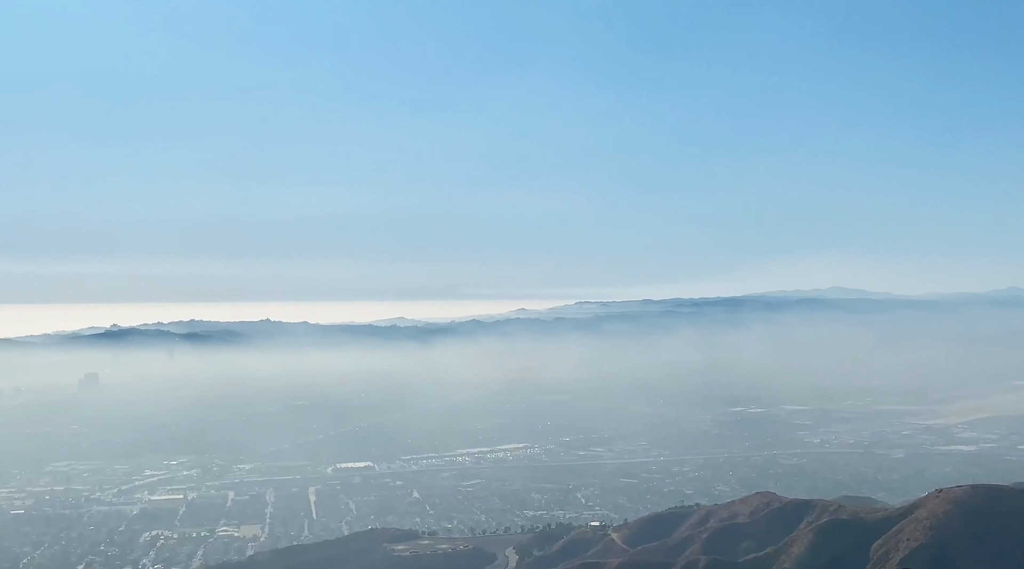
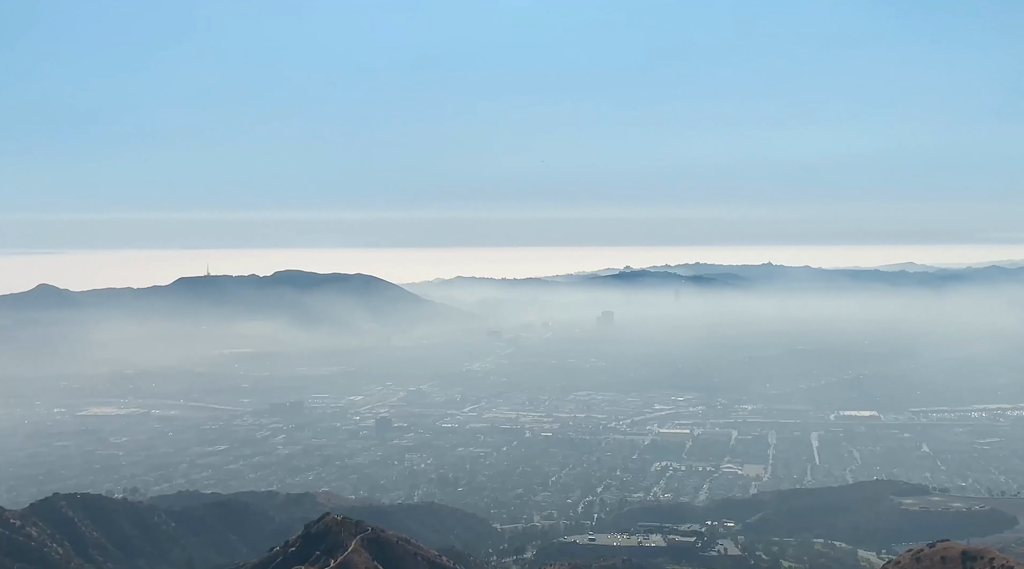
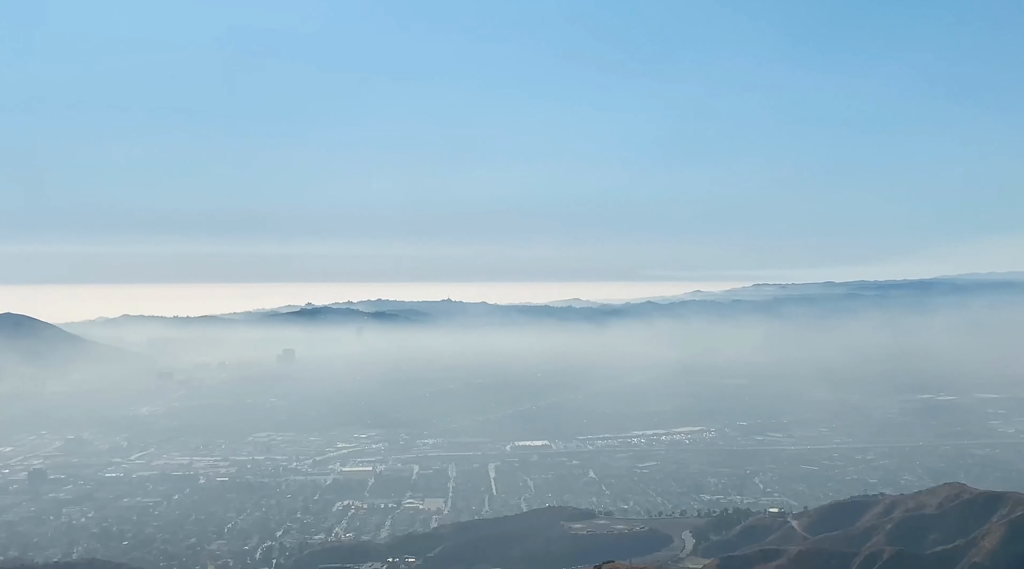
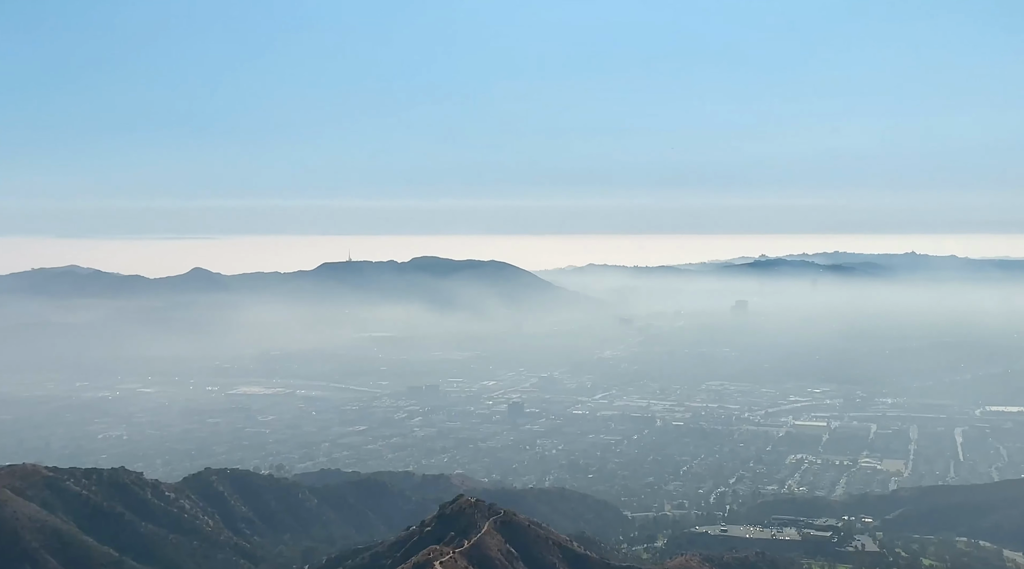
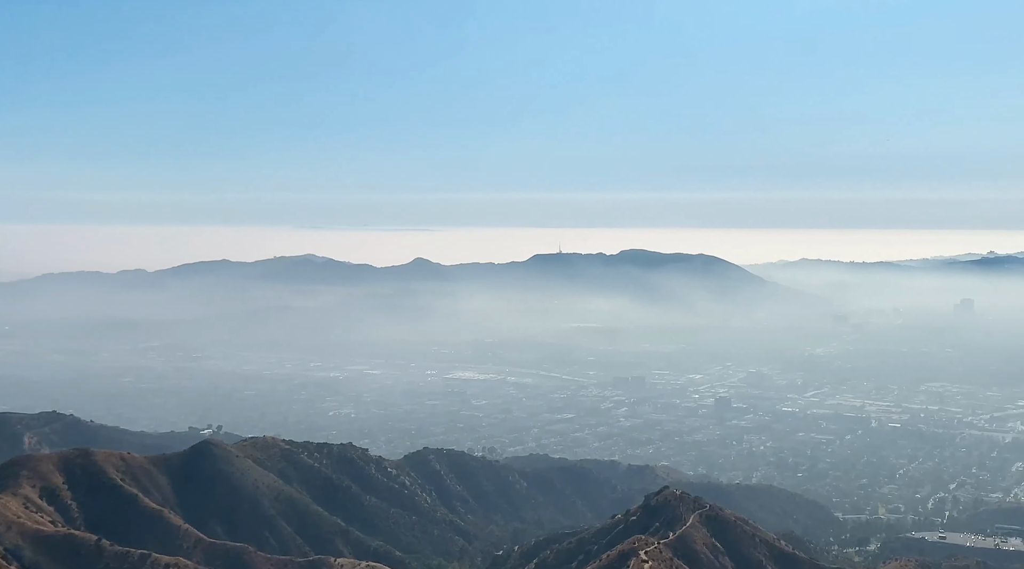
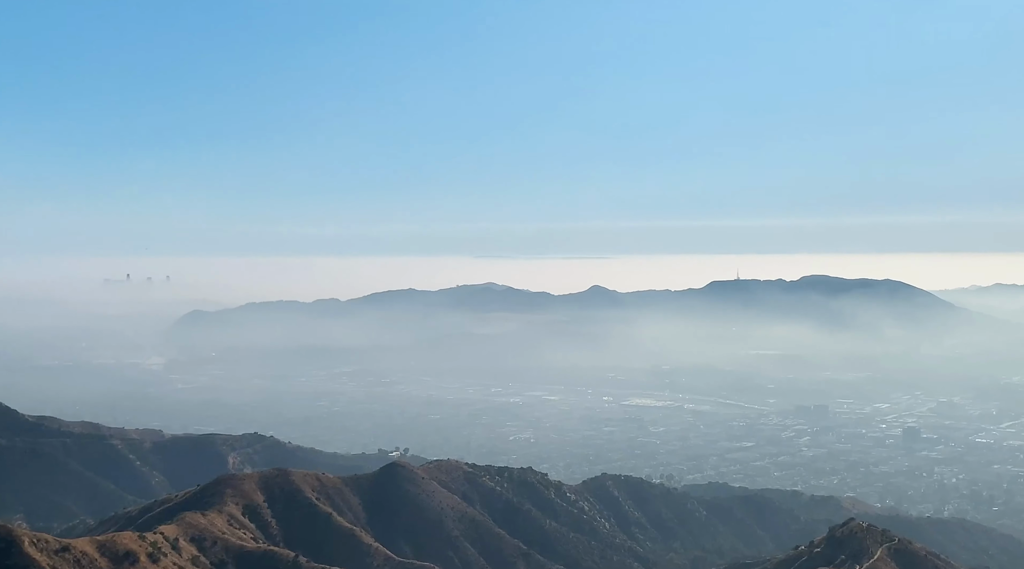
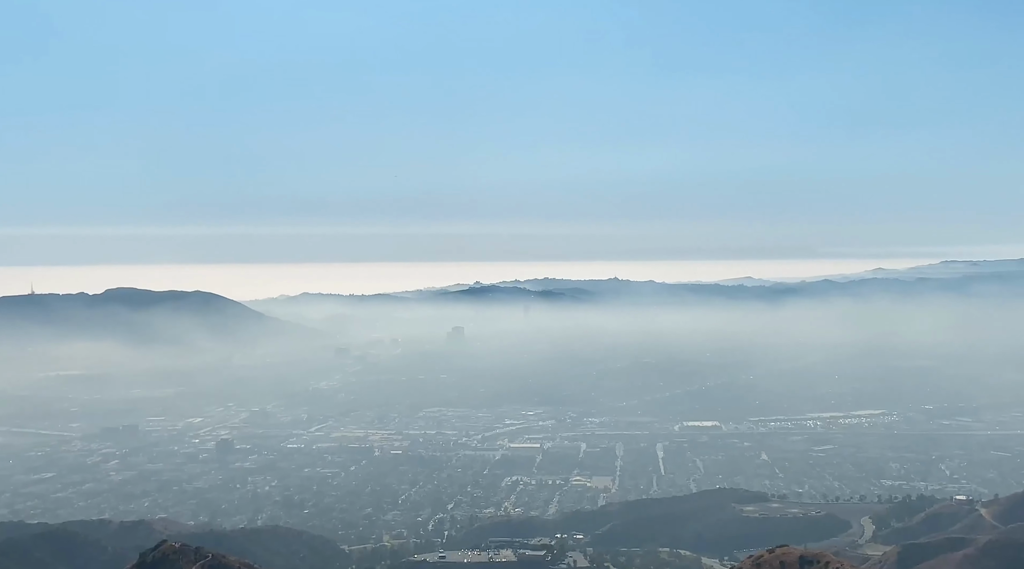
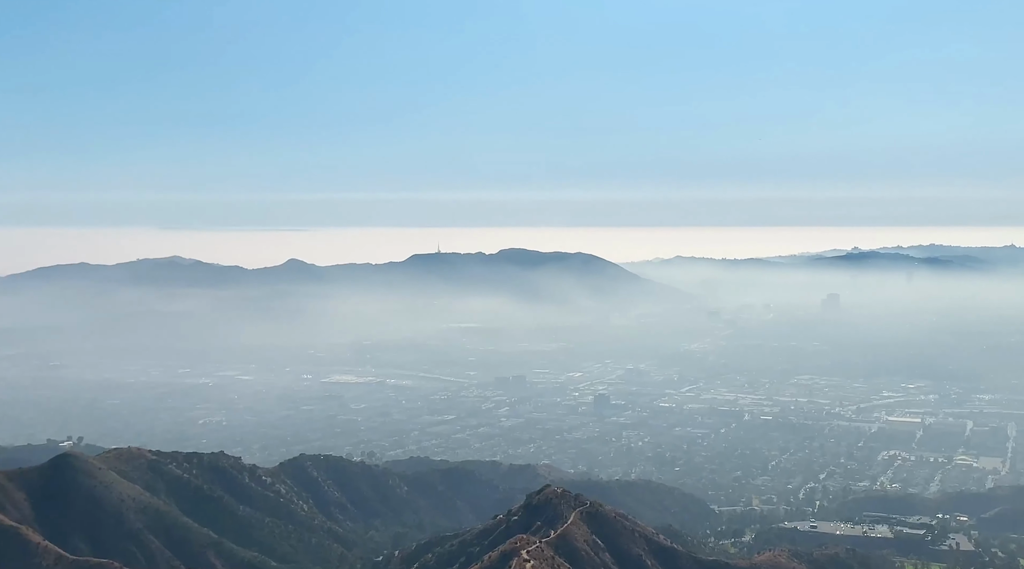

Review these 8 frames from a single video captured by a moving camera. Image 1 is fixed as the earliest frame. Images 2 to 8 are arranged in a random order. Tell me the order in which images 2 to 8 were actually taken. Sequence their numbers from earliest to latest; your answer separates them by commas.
3, 7, 2, 4, 8, 5, 6
